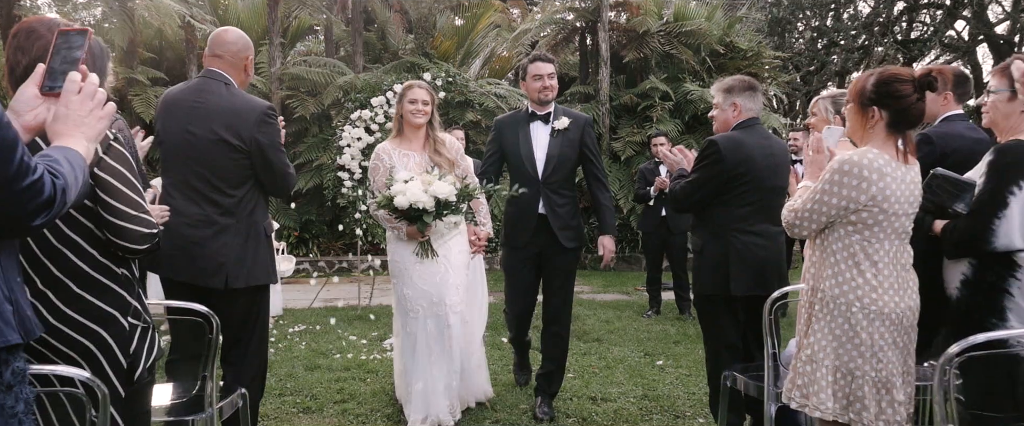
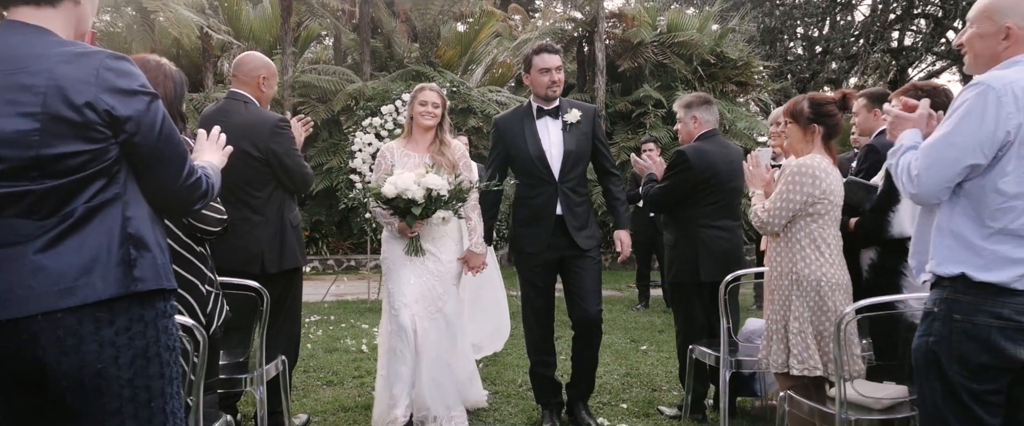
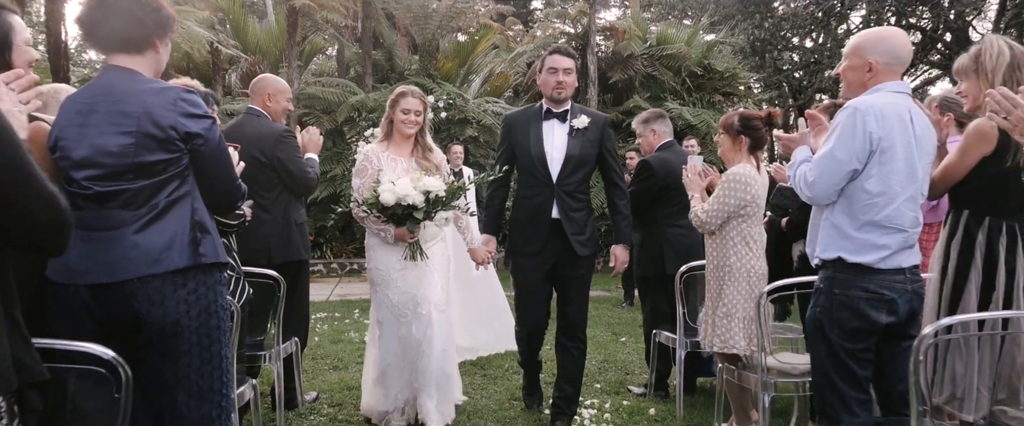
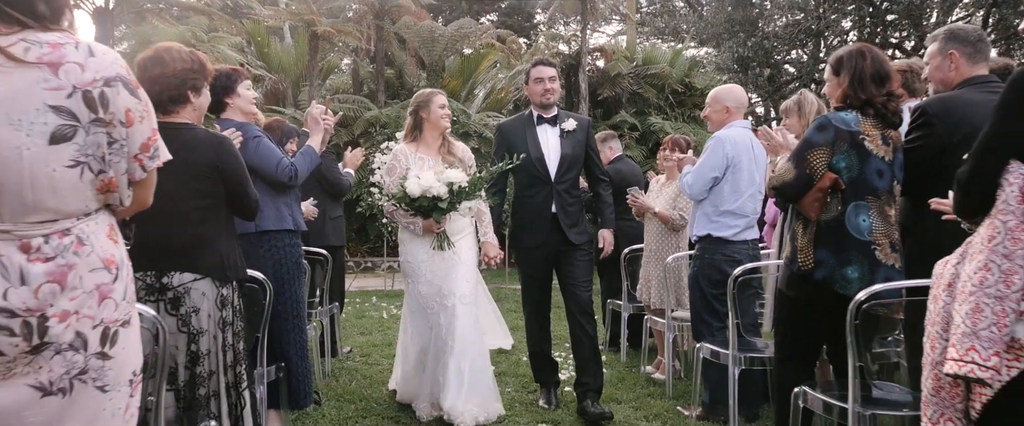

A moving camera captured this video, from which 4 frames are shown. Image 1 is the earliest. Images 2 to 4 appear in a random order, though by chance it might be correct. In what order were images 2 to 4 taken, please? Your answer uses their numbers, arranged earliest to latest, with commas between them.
2, 3, 4
